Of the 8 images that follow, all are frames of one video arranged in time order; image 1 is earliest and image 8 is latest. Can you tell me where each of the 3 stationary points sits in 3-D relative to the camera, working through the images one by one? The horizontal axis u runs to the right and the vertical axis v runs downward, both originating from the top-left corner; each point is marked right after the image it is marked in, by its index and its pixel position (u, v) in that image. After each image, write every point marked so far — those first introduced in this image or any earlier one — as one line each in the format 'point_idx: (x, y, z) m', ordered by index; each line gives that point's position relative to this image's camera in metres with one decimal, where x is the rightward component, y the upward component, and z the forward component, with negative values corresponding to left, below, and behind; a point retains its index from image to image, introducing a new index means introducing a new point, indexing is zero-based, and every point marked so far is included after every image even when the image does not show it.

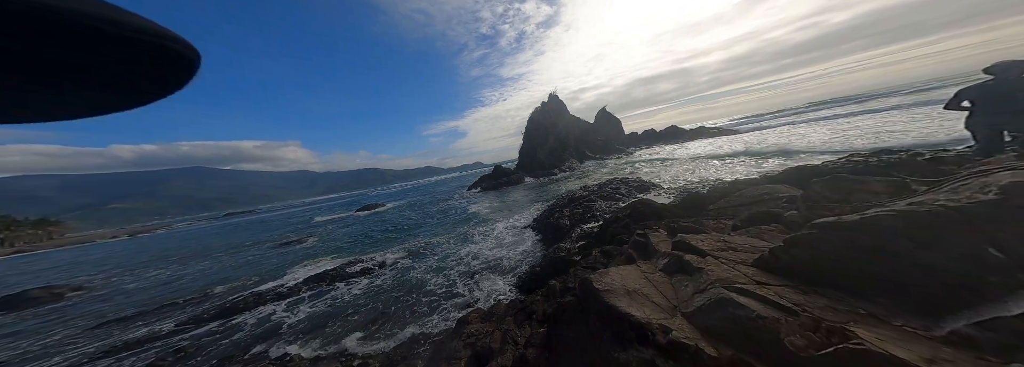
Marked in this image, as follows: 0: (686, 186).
0: (+9.3, -0.3, +13.6) m
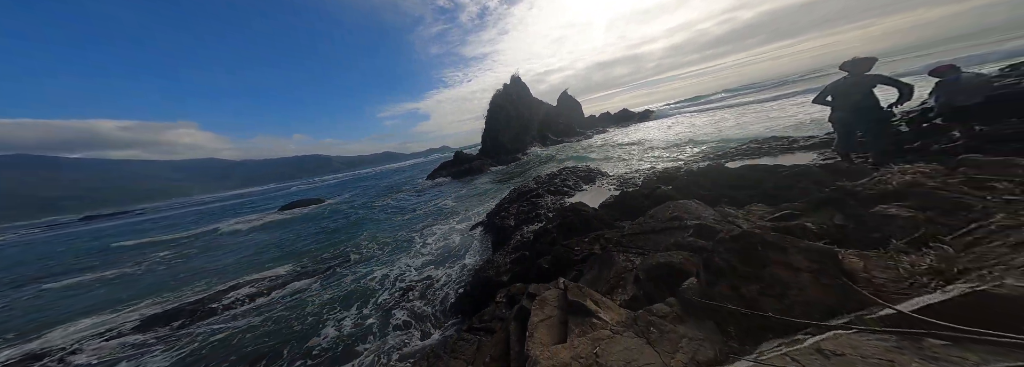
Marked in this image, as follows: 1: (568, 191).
0: (+6.2, +0.3, +13.5) m
1: (+3.0, -0.4, +12.4) m
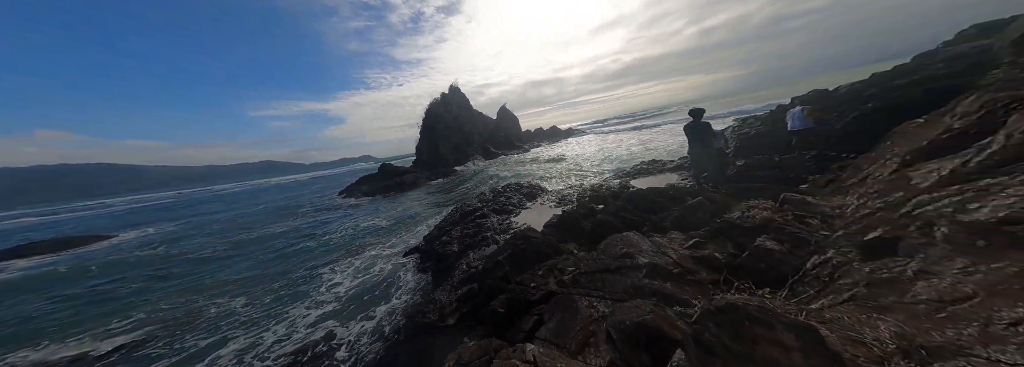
0: (+2.9, -0.7, +14.2) m
1: (+0.1, -1.4, +12.3) m
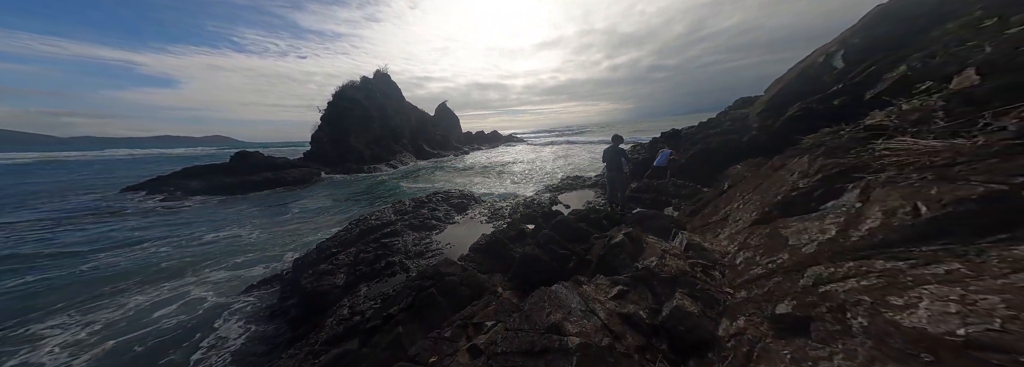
0: (-1.1, -1.4, +13.3) m
1: (-3.4, -1.9, +10.7) m
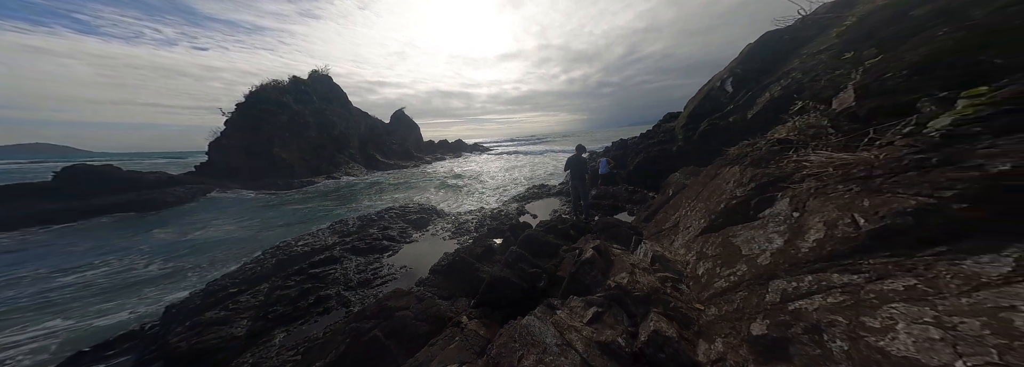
0: (-3.0, -2.1, +12.5) m
1: (-4.9, -2.5, +9.5) m
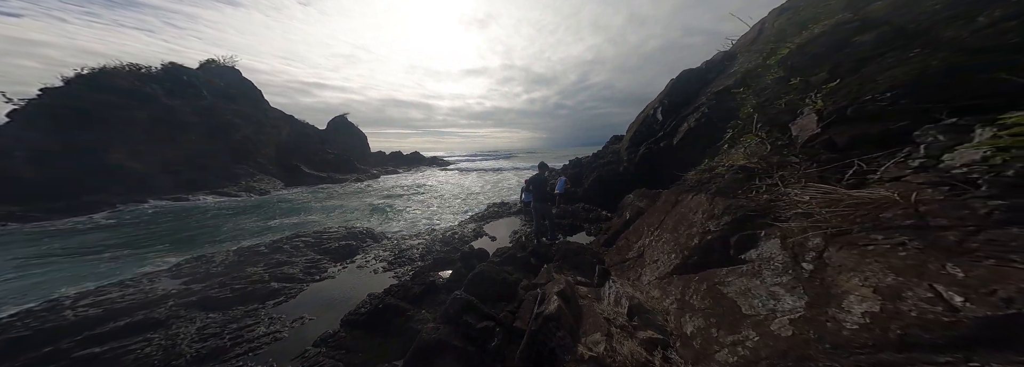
0: (-5.1, -2.9, +10.4) m
1: (-6.4, -3.1, +7.2) m
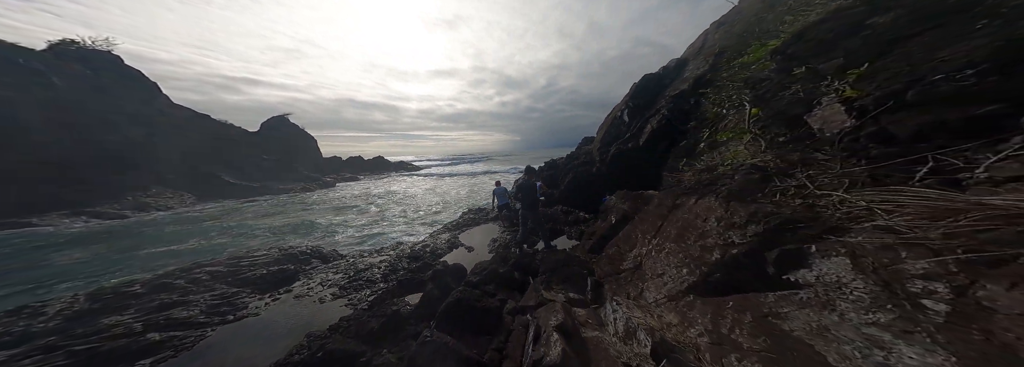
0: (-5.8, -3.2, +8.7) m
1: (-6.8, -3.4, +5.4) m
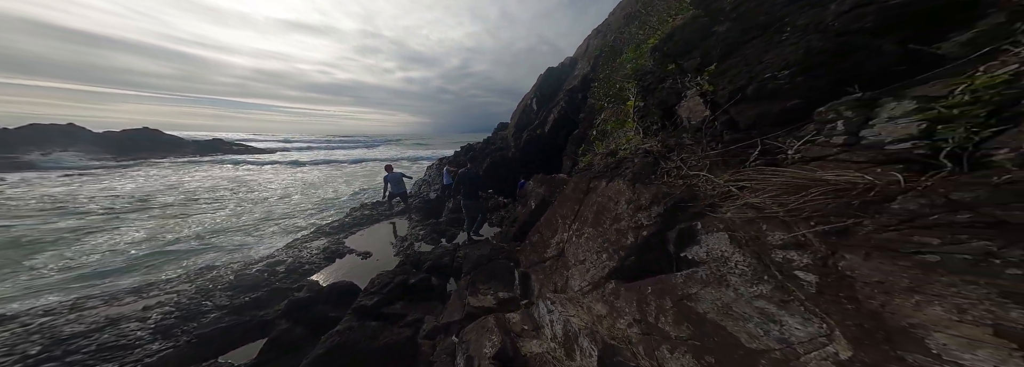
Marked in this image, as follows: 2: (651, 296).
0: (-8.0, -3.5, +5.7) m
1: (-7.8, -3.9, +2.2) m
2: (+2.1, -1.6, +3.6) m
